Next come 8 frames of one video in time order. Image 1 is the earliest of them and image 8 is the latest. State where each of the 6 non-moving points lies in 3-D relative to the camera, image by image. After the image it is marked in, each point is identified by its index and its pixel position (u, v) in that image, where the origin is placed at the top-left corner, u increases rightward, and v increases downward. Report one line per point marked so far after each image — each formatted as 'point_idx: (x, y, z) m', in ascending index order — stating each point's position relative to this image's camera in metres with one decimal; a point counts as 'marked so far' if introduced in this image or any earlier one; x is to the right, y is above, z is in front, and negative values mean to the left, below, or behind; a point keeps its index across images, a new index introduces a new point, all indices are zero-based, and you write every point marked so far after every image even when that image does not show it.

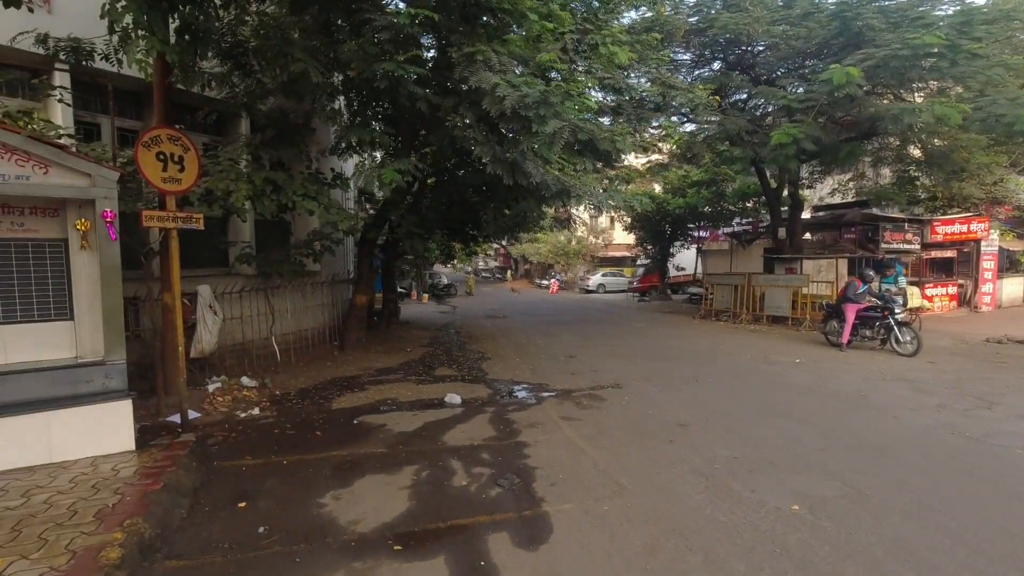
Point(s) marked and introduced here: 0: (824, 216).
0: (+10.6, +2.4, +19.2) m
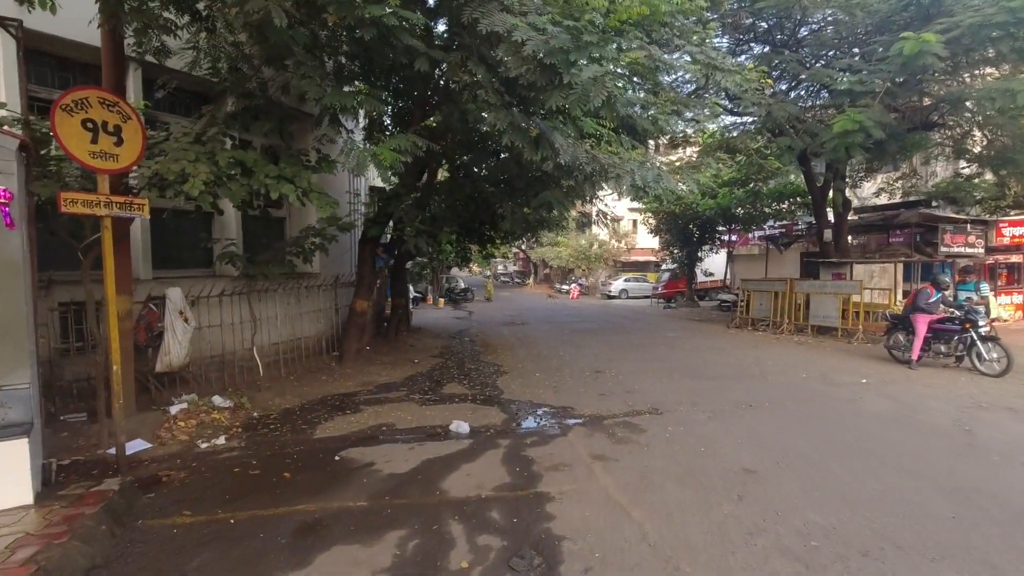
0: (+11.3, +2.2, +17.6) m
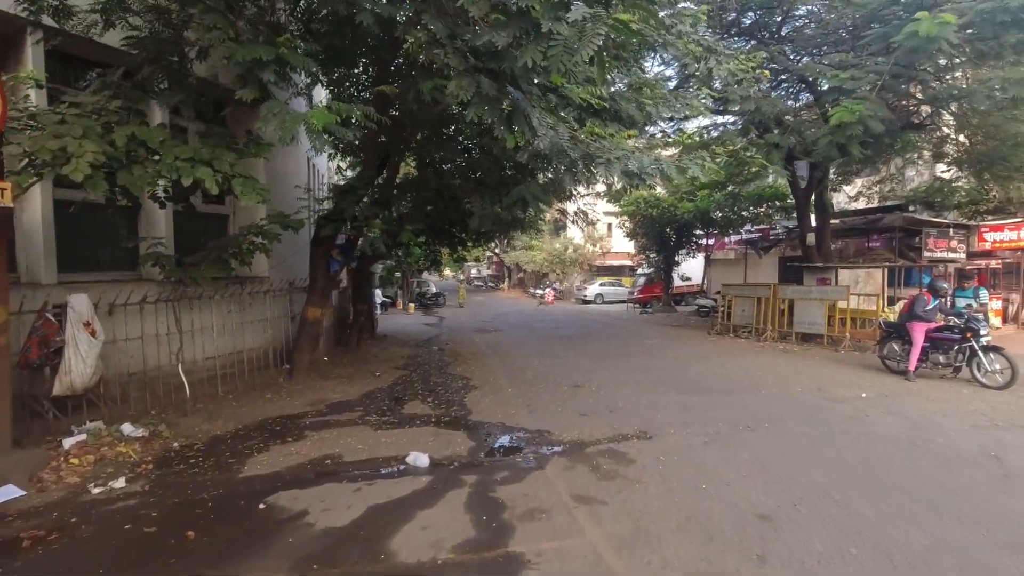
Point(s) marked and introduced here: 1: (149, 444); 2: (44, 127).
0: (+10.4, +2.0, +17.2) m
1: (-3.5, -1.5, +5.4) m
2: (-3.6, +1.2, +4.3) m
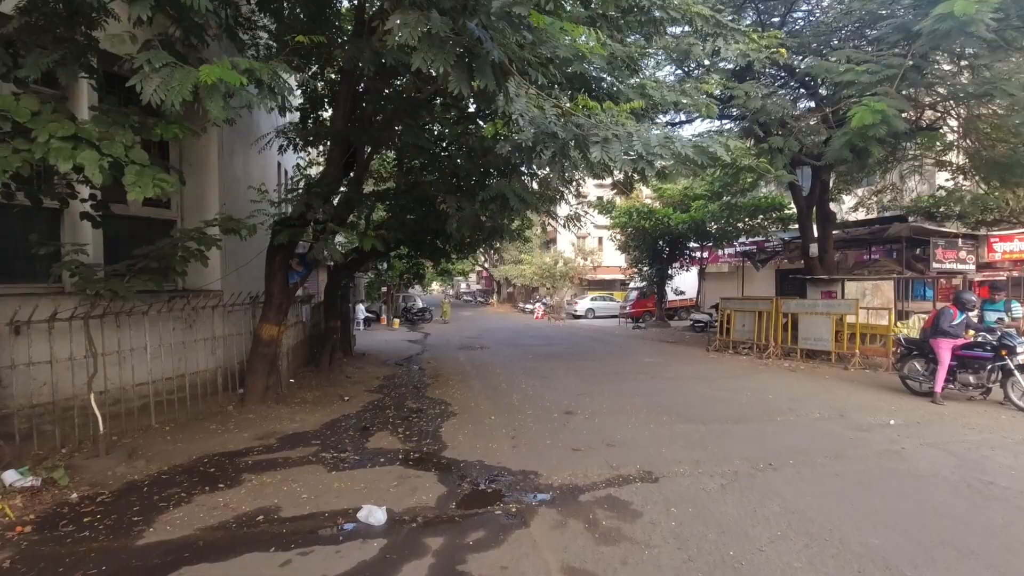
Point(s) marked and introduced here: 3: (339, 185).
0: (+10.1, +1.6, +16.5) m
1: (-3.7, -1.6, +4.4) m
2: (-3.8, +1.1, +3.4) m
3: (-2.4, +1.4, +7.8) m
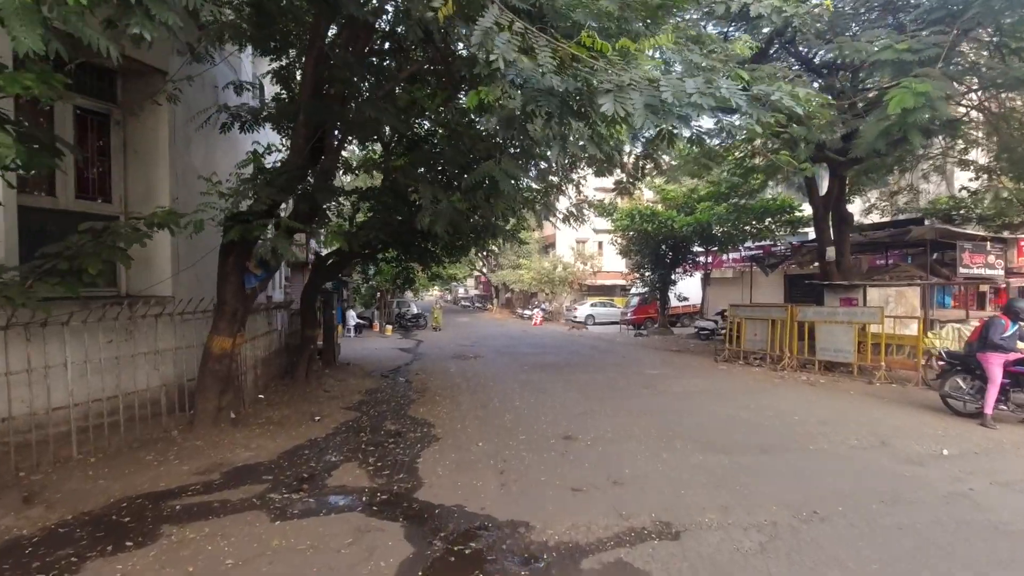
0: (+9.9, +1.5, +15.5) m
1: (-3.8, -1.7, +3.4) m
2: (-3.9, +1.1, +2.4) m
3: (-2.5, +1.4, +6.8) m
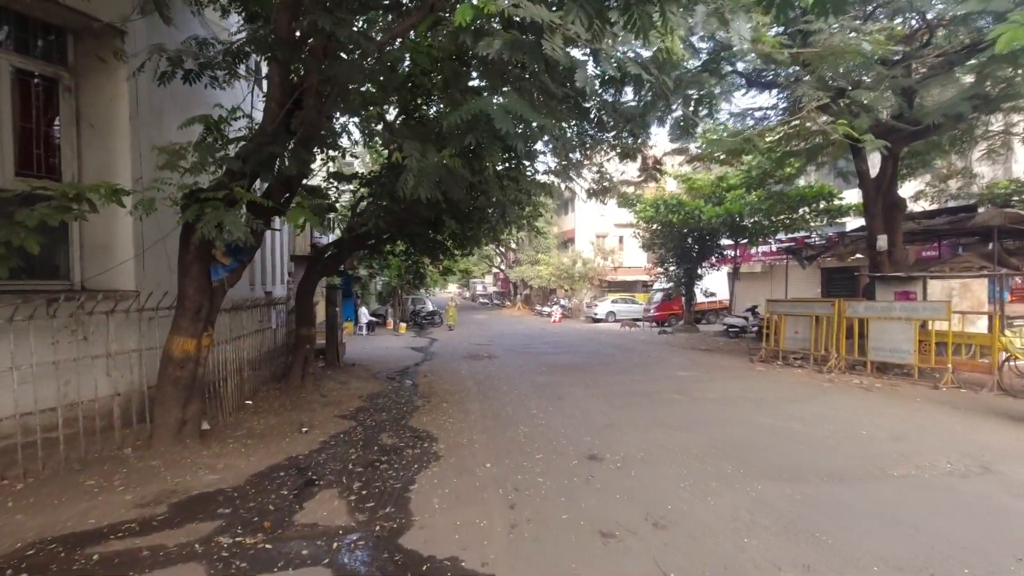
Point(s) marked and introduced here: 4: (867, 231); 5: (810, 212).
0: (+10.4, +1.6, +14.1) m
1: (-3.7, -1.6, +2.4) m
2: (-3.9, +1.2, +1.4) m
3: (-2.4, +1.4, +5.7) m
4: (+8.0, +1.3, +12.6) m
5: (+10.1, +2.6, +19.1) m
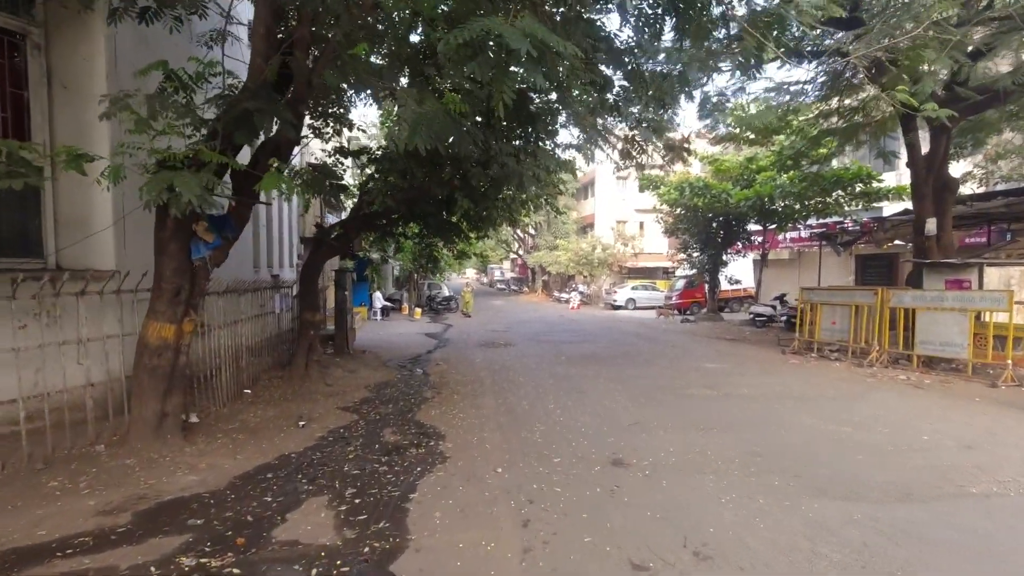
0: (+10.8, +1.9, +13.0) m
1: (-3.7, -1.5, +1.9) m
2: (-3.9, +1.3, +0.8) m
3: (-2.2, +1.6, +5.1) m
4: (+8.3, +1.5, +11.7) m
5: (+10.7, +3.0, +18.0) m
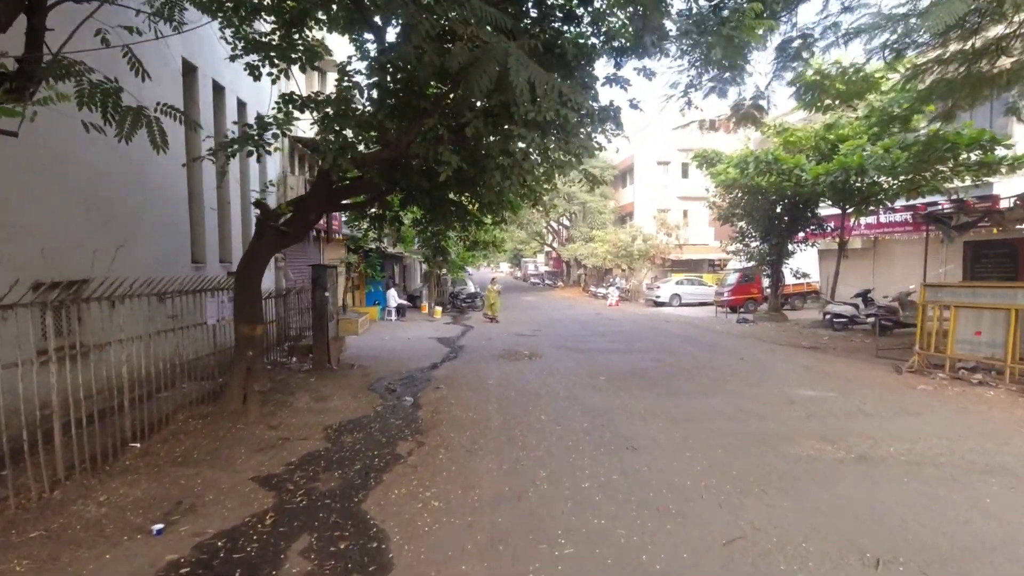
0: (+11.2, +2.0, +9.5) m
1: (-4.0, -1.6, -0.7) m
2: (-4.2, +1.1, -1.8) m
3: (-2.3, +1.5, +2.4) m
4: (+8.7, +1.6, +8.3) m
5: (+11.4, +3.1, +14.4) m
